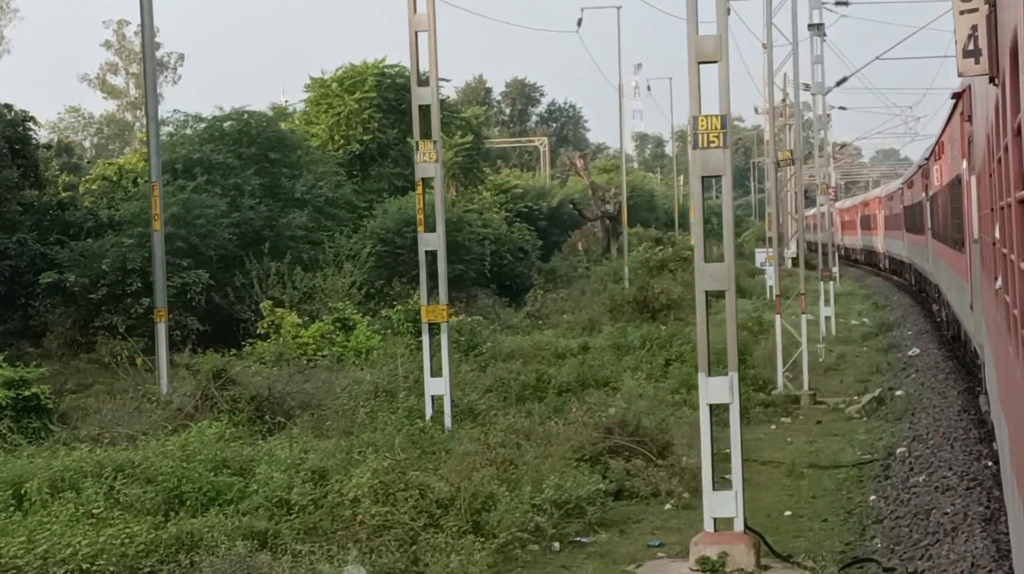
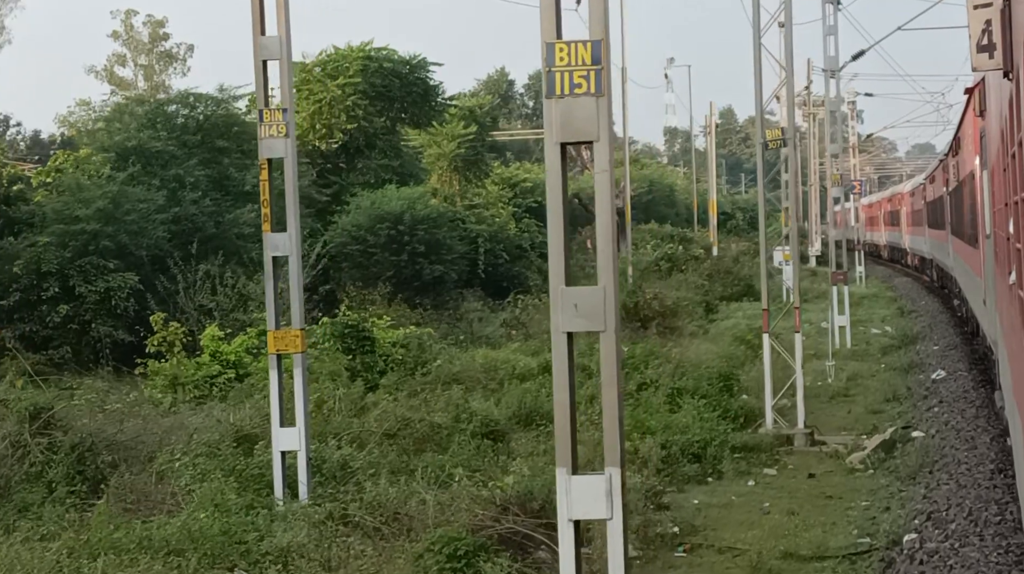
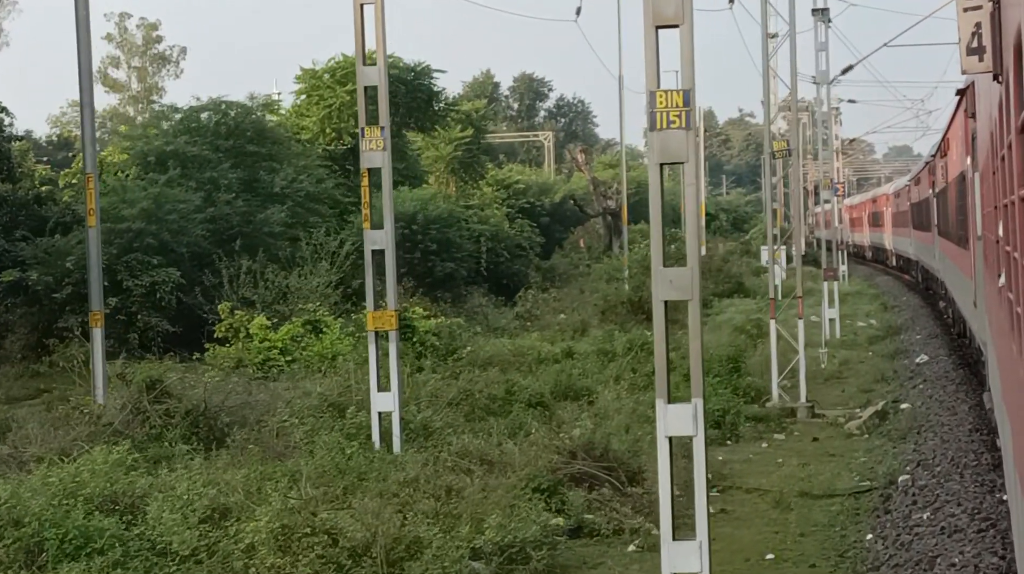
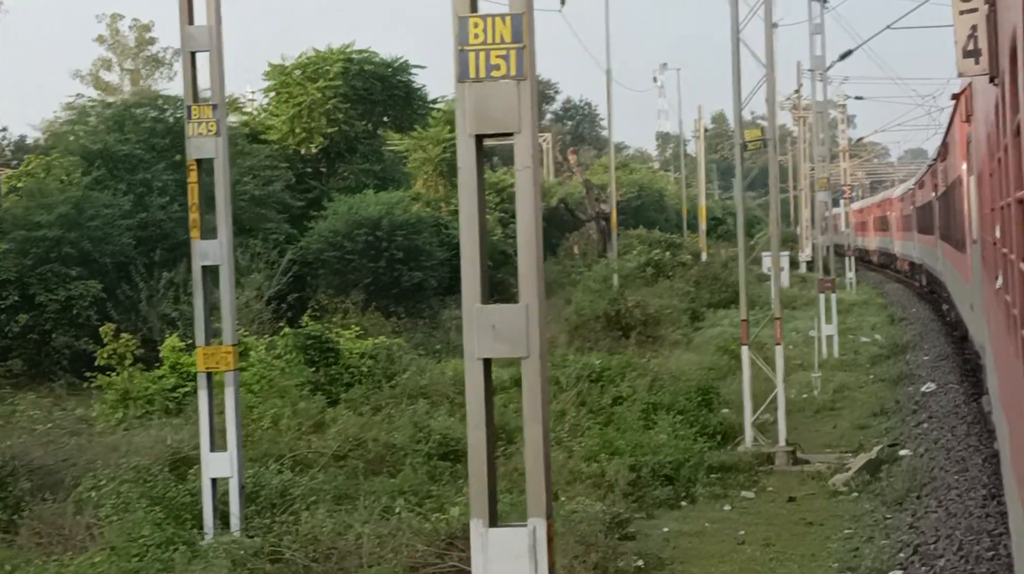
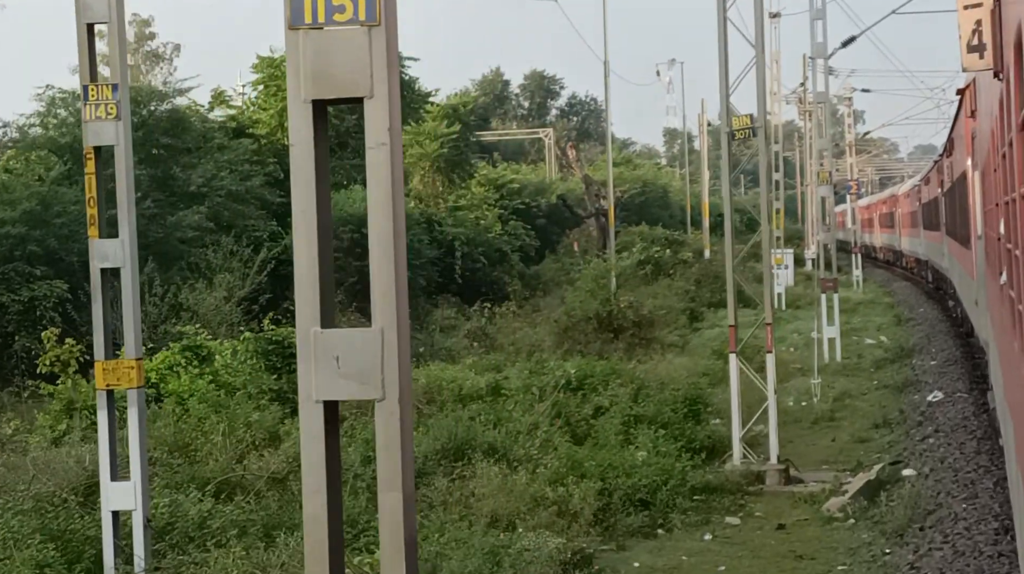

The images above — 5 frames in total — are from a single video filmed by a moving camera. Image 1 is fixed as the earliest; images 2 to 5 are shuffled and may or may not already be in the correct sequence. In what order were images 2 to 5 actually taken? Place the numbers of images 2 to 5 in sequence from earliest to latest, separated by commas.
3, 2, 4, 5
